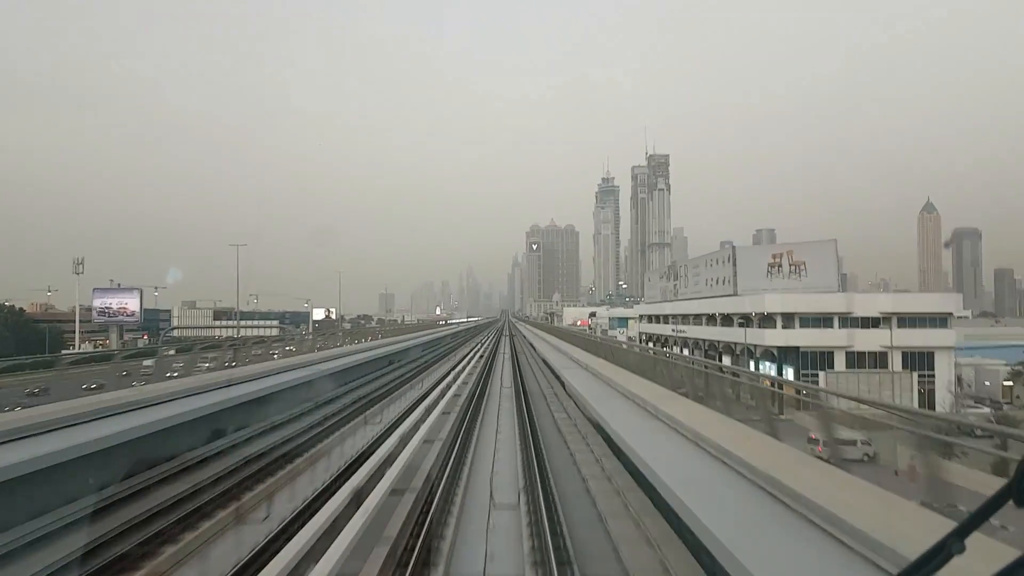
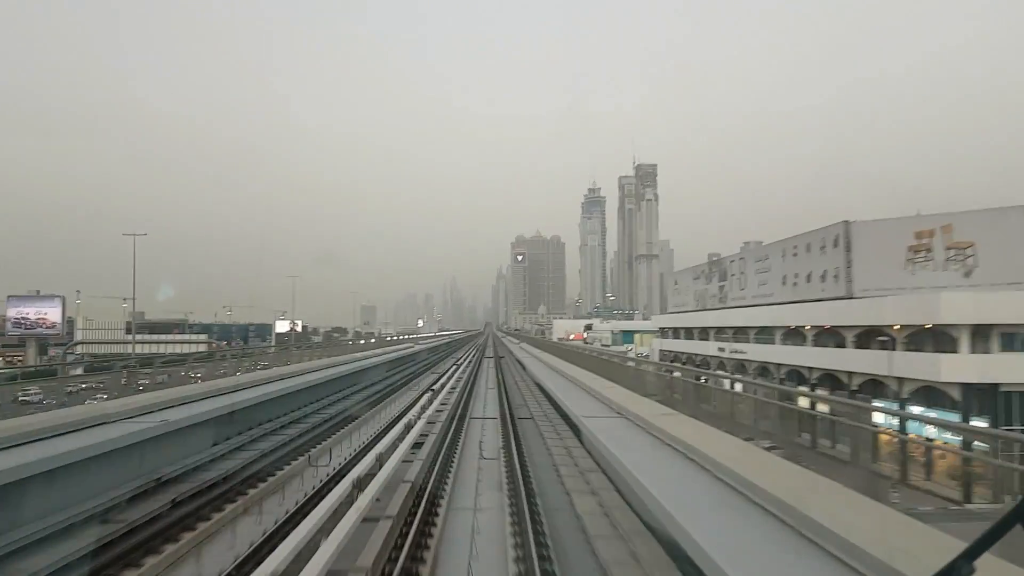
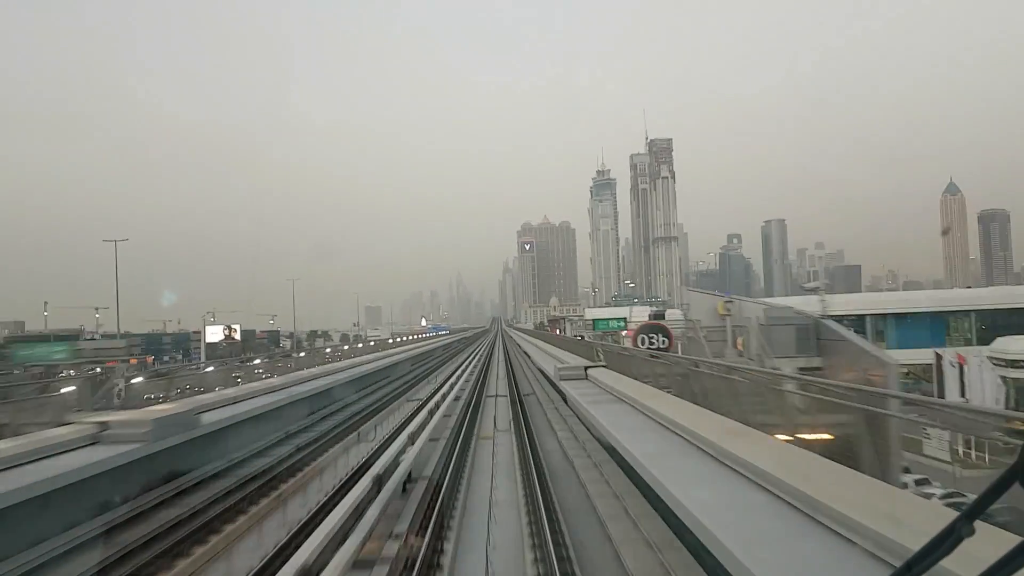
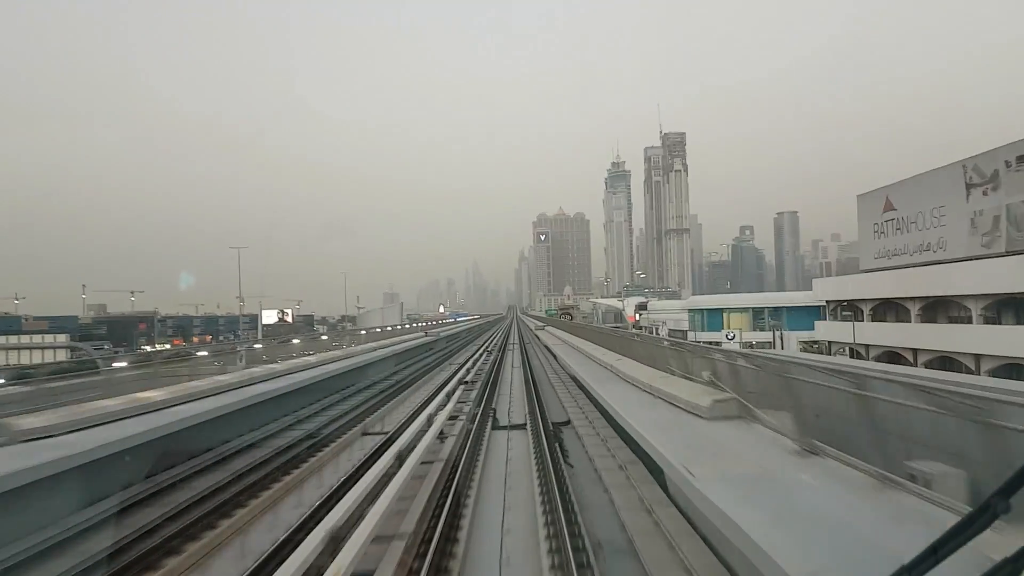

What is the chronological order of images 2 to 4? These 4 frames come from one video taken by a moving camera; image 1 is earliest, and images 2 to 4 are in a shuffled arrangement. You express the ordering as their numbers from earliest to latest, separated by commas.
2, 4, 3
